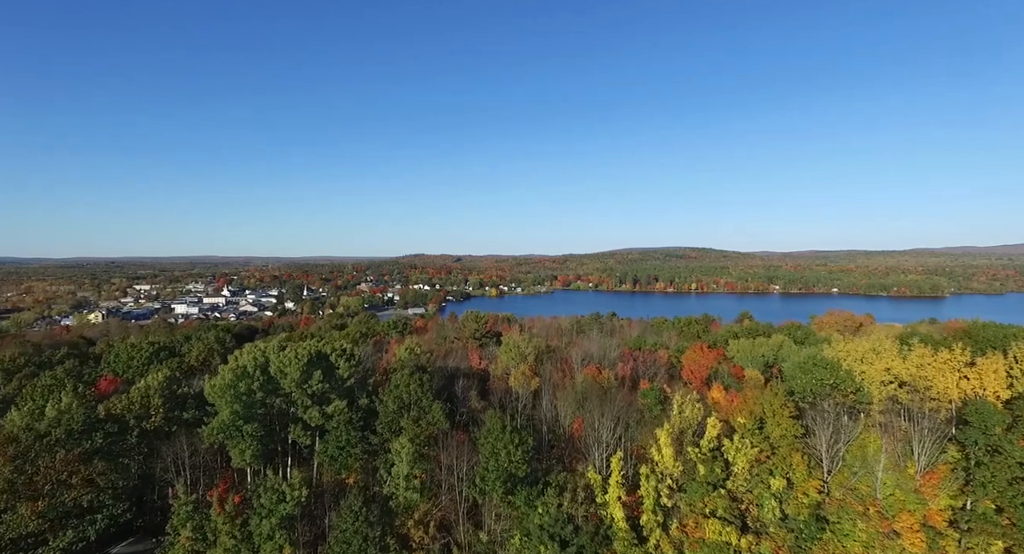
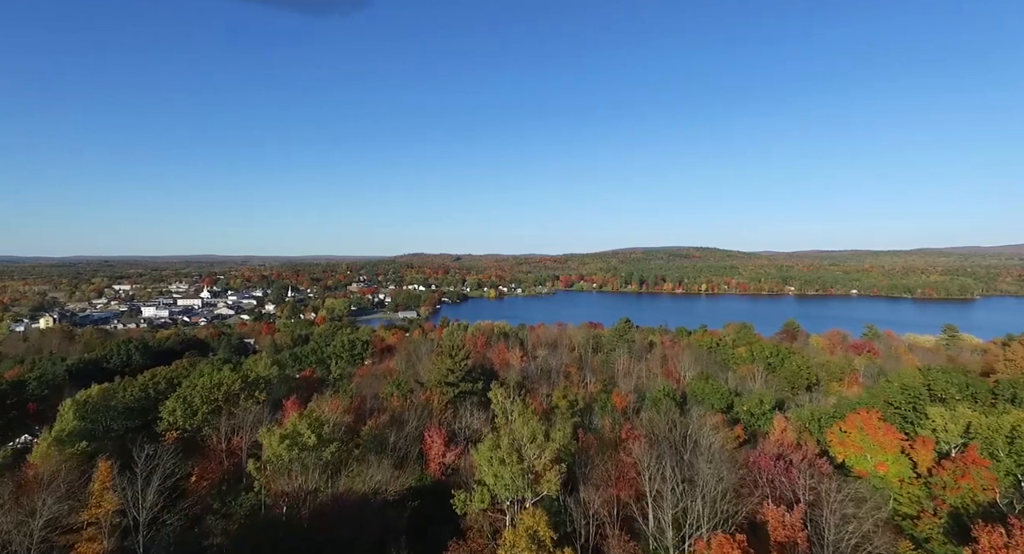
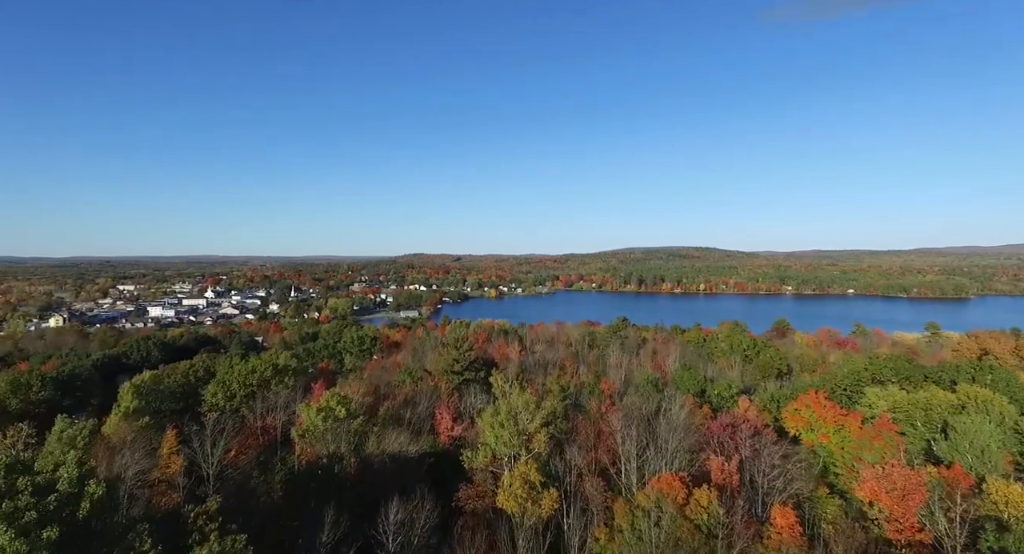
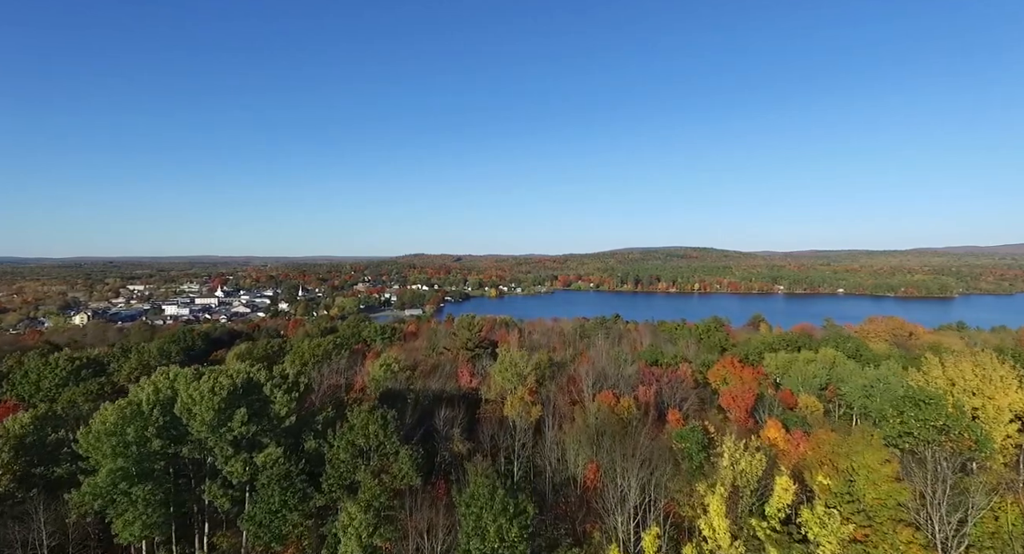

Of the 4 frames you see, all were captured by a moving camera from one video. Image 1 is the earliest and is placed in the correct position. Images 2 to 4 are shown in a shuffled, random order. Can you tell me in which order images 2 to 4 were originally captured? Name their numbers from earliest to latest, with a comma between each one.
4, 3, 2
